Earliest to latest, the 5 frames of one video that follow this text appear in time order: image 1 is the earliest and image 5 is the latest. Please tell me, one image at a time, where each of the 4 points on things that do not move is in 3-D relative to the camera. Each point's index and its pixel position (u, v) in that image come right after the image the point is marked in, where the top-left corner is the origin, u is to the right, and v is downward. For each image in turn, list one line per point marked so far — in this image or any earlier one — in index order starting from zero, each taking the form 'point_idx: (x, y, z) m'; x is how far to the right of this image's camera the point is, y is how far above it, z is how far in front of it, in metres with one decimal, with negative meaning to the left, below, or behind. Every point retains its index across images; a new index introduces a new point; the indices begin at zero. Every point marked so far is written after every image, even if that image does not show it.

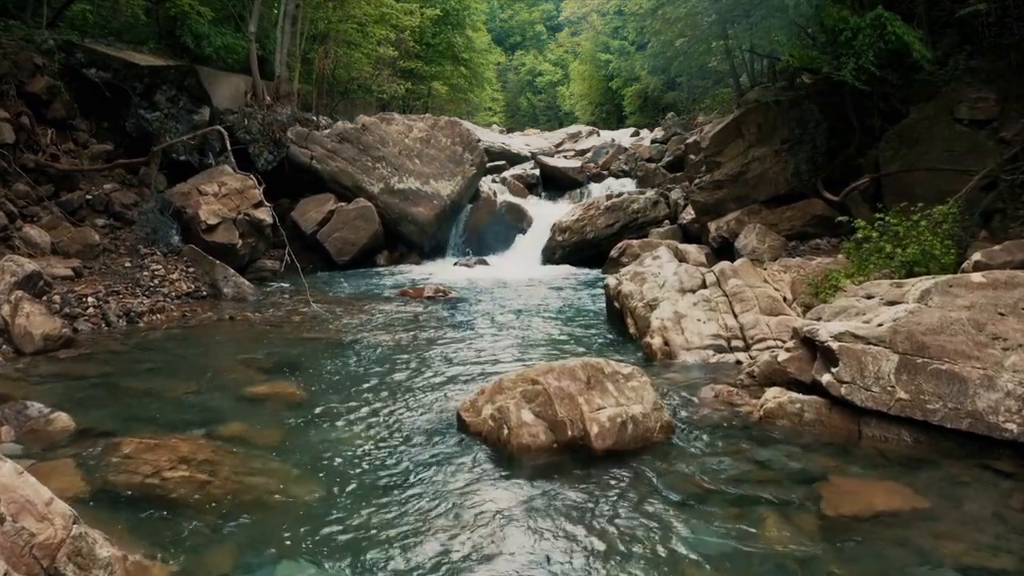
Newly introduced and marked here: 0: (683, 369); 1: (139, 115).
0: (+2.0, -1.0, +8.4) m
1: (-9.2, +4.3, +17.8) m
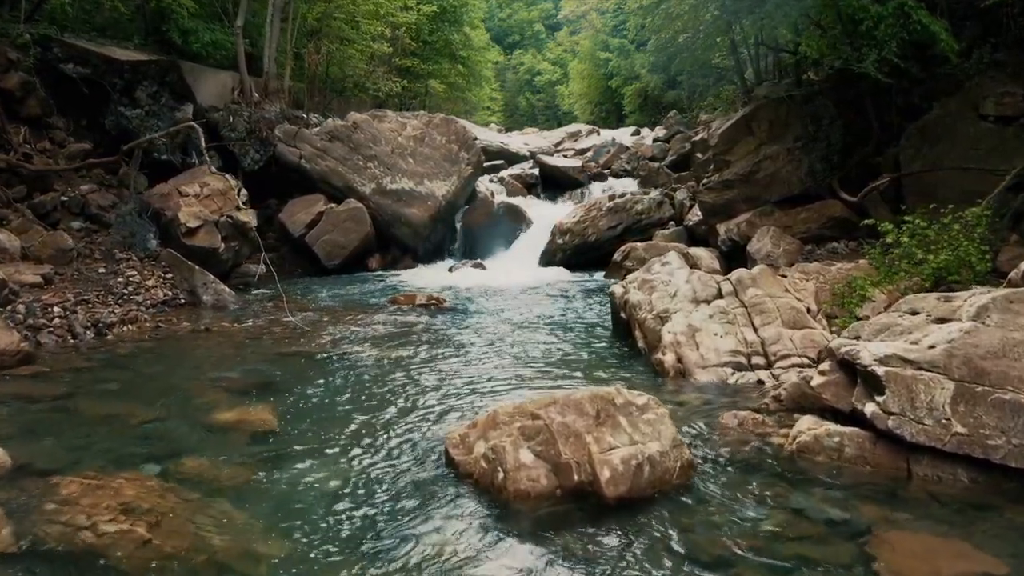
0: (+2.0, -1.1, +7.6) m
1: (-9.3, +4.2, +16.9) m
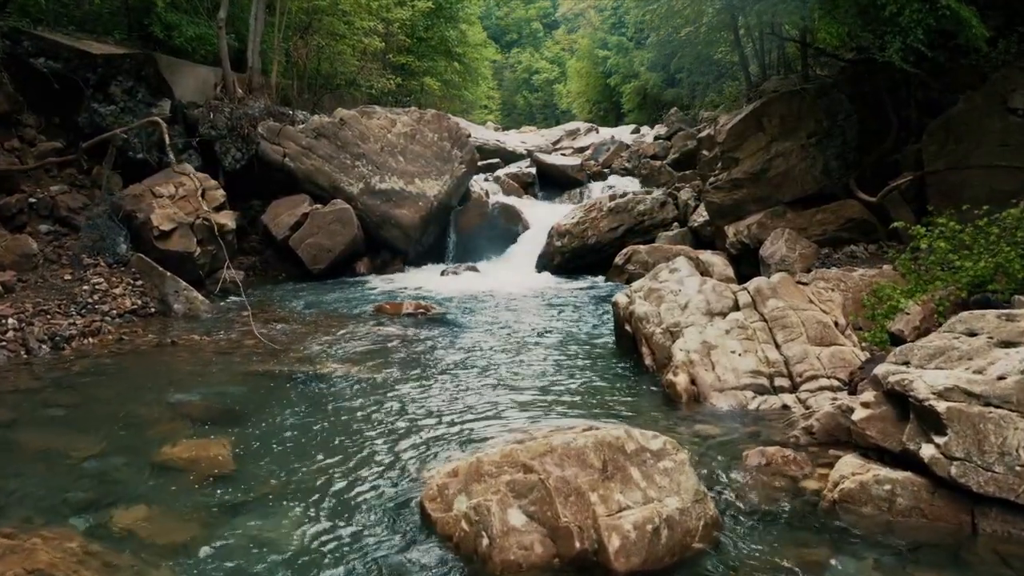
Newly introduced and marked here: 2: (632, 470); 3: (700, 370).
0: (+1.9, -1.2, +6.6) m
1: (-9.4, +4.0, +16.0) m
2: (+0.7, -1.1, +4.4) m
3: (+1.9, -0.8, +7.3) m
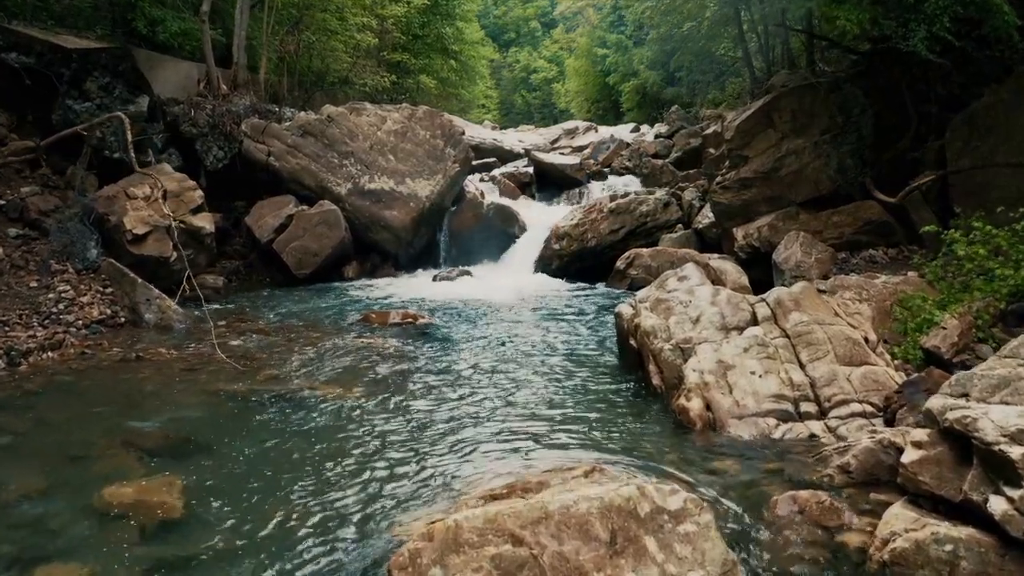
0: (+1.8, -1.3, +5.8) m
1: (-9.5, +3.9, +15.1) m
2: (+0.7, -1.2, +3.6) m
3: (+1.9, -1.0, +6.5) m
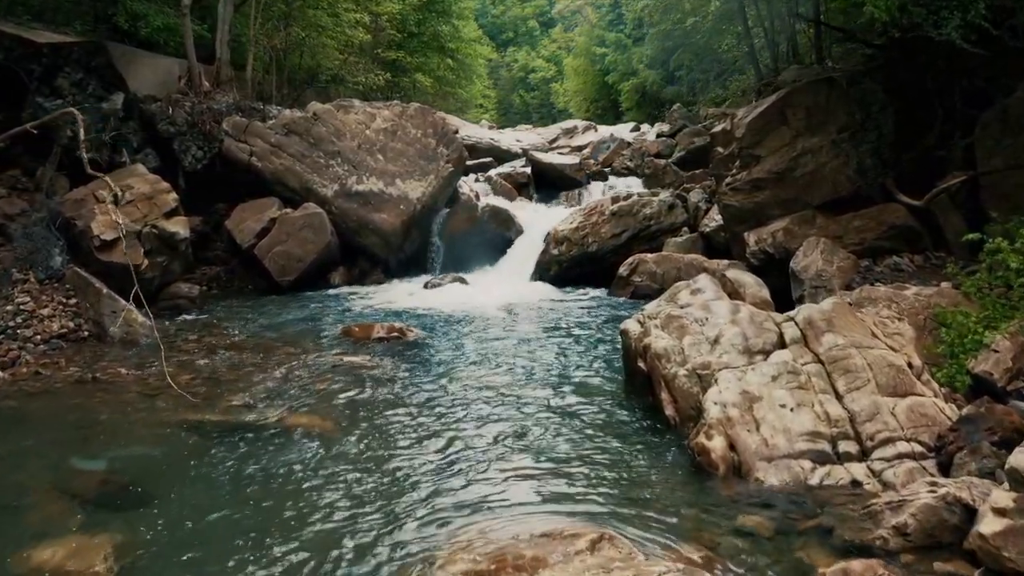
0: (+1.8, -1.5, +5.0) m
1: (-9.6, +3.7, +14.2) m
2: (+0.6, -1.4, +2.7) m
3: (+1.8, -1.1, +5.6) m
